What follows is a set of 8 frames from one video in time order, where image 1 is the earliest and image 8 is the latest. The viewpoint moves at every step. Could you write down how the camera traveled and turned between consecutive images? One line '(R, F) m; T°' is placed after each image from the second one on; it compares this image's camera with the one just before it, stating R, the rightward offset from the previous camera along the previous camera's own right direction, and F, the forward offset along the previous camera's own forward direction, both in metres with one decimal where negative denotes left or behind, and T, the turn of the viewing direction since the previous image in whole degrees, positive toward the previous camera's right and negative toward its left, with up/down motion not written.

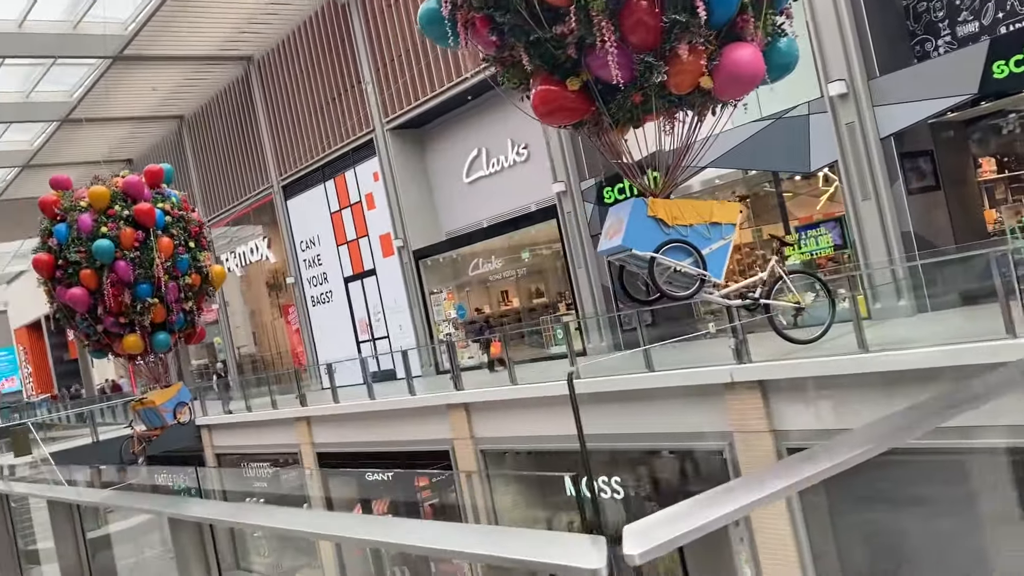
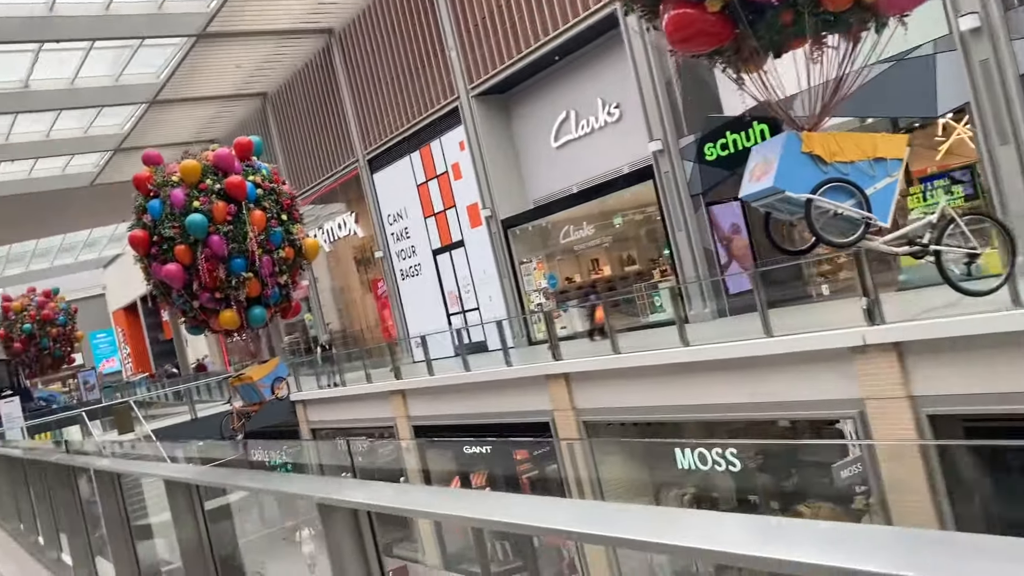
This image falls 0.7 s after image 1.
(-0.2, +0.4) m; -5°
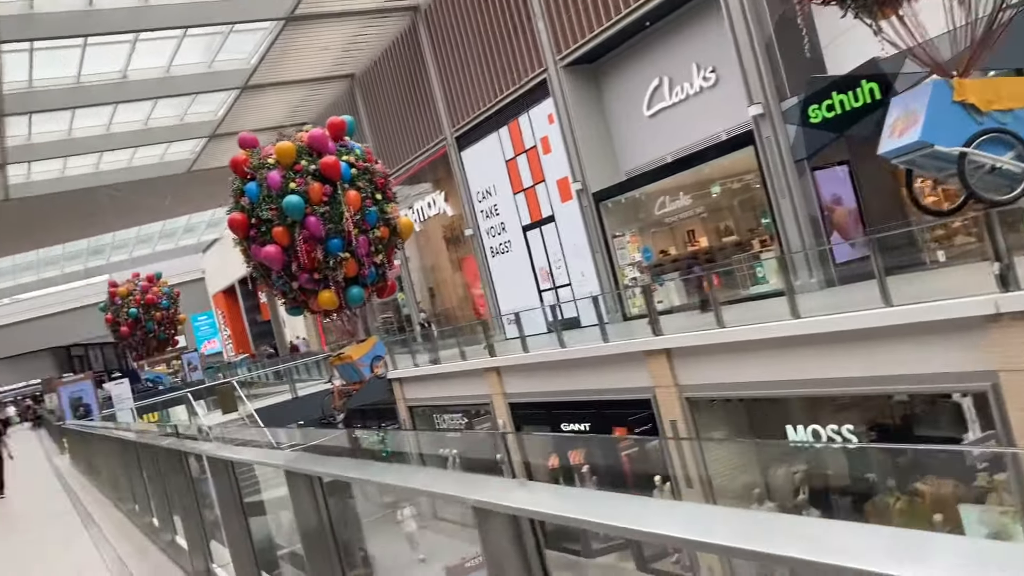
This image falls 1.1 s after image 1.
(-0.1, +0.2) m; -5°
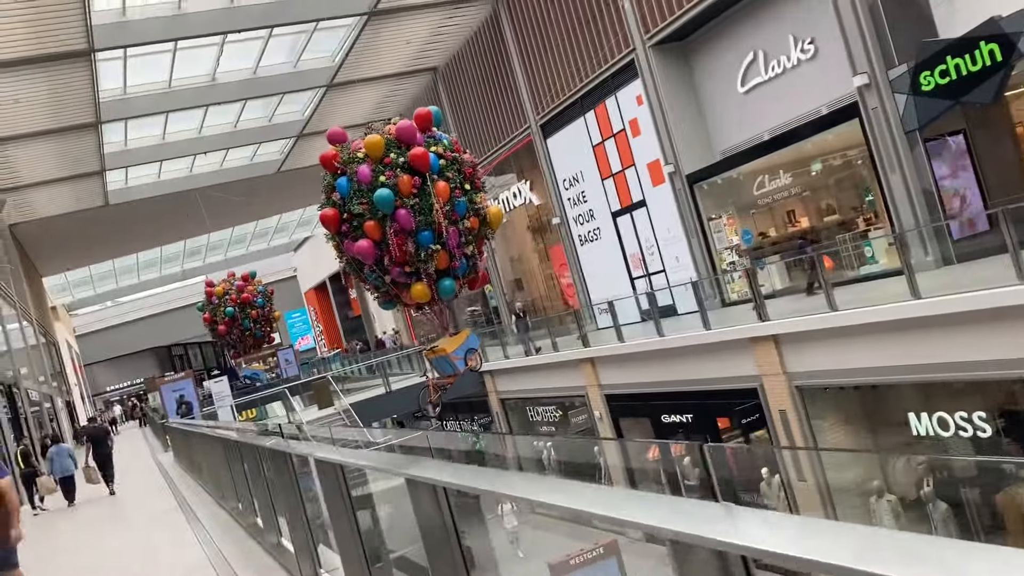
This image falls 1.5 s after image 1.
(-0.1, +0.2) m; -5°
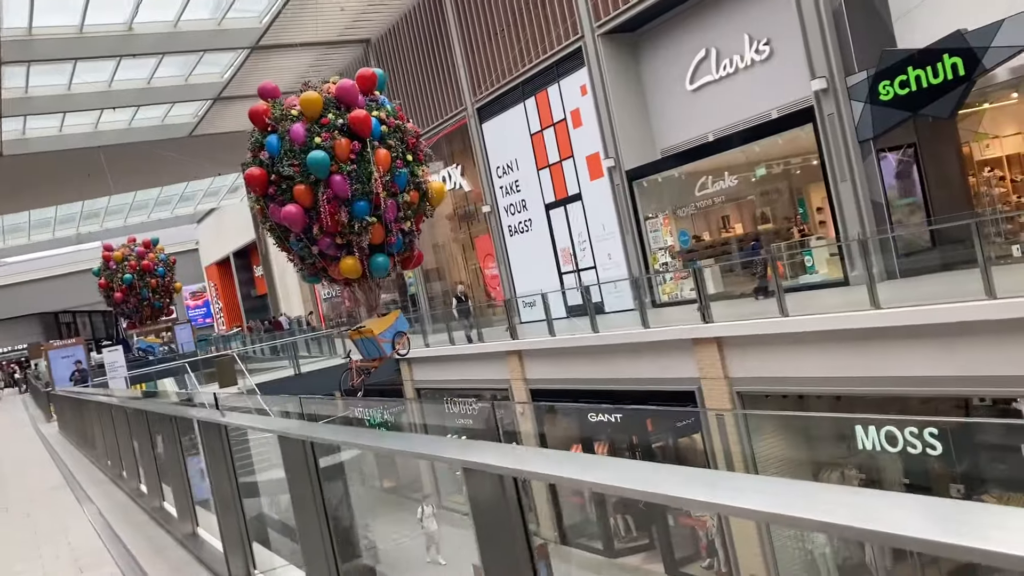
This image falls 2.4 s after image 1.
(-0.3, +0.5) m; +6°
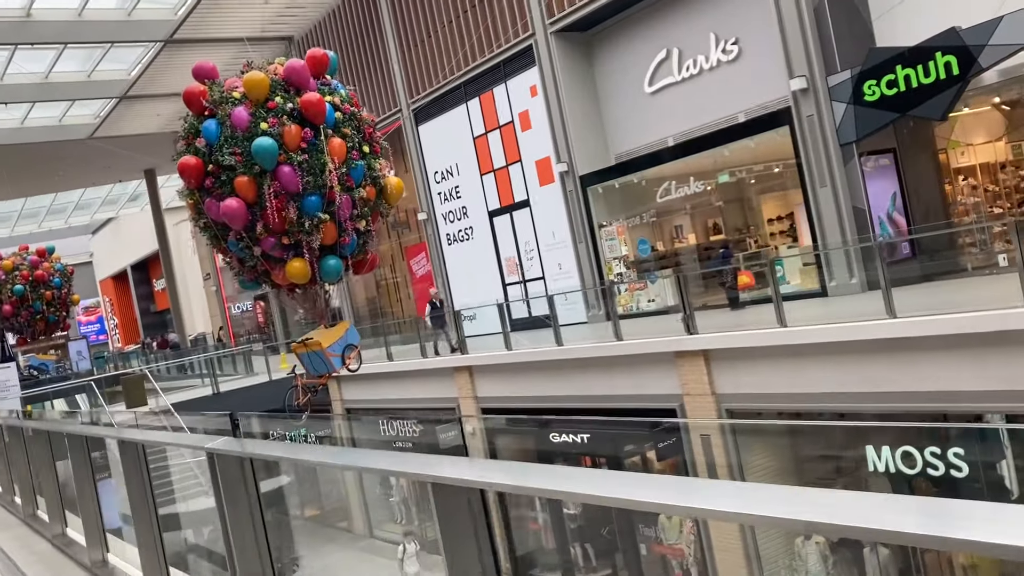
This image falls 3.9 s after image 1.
(-0.5, +0.8) m; +6°
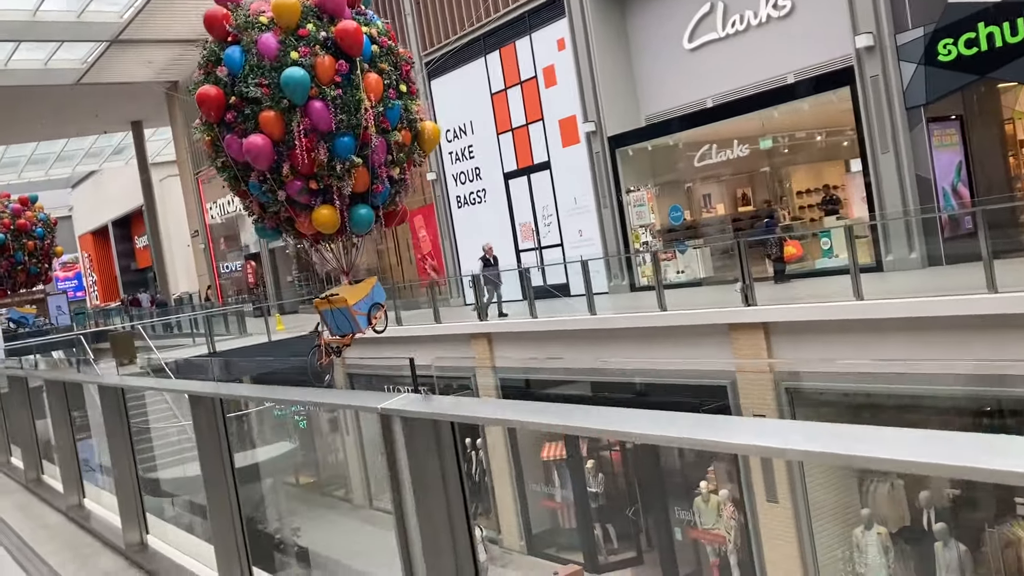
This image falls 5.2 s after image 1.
(-0.5, +0.6) m; +1°
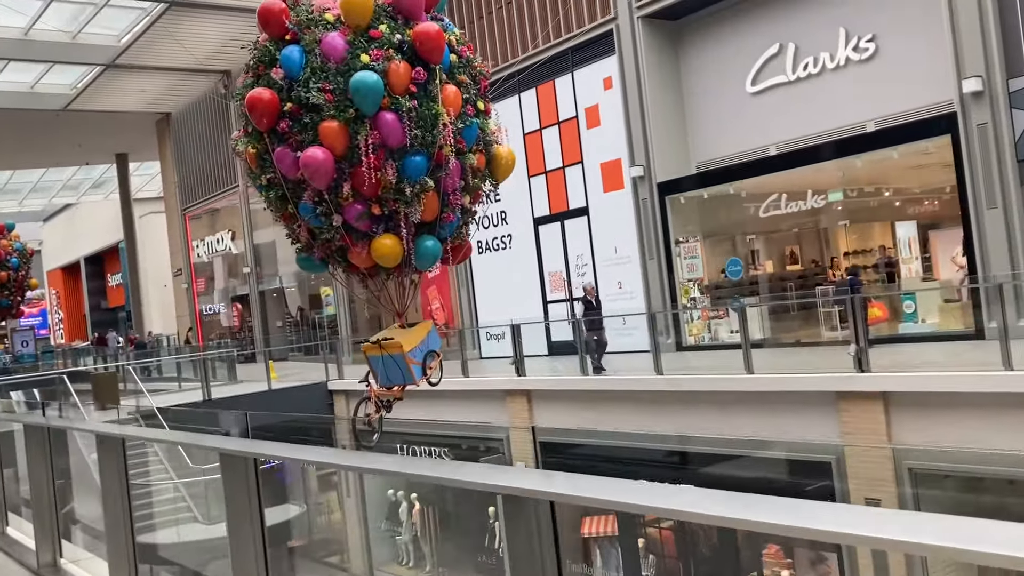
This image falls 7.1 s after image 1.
(-0.8, +1.0) m; +2°
